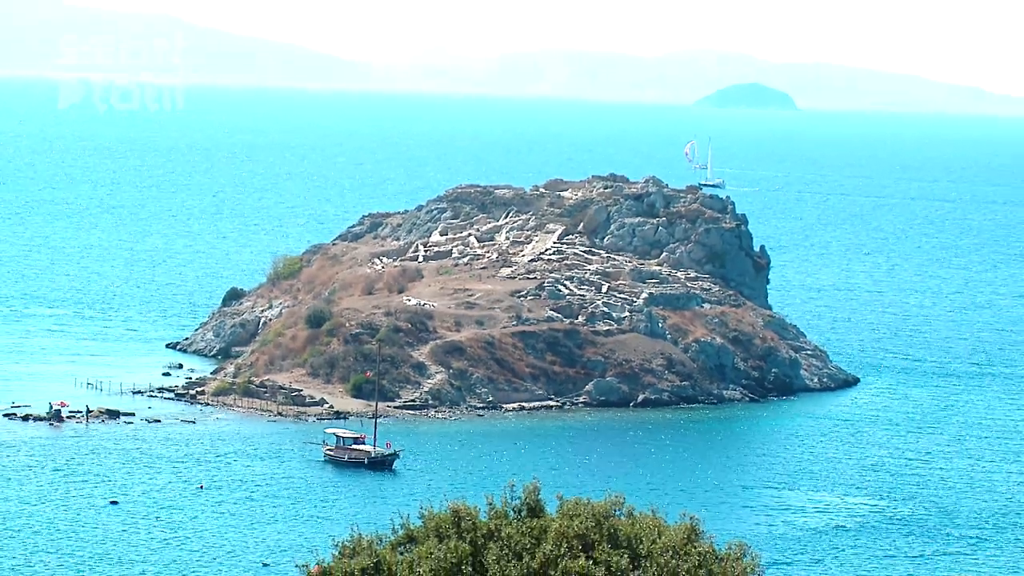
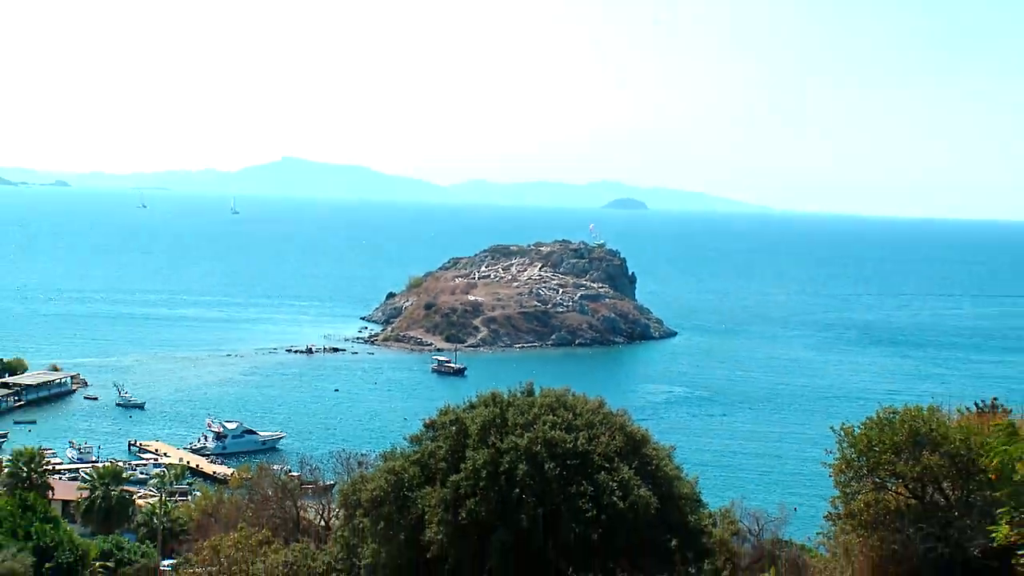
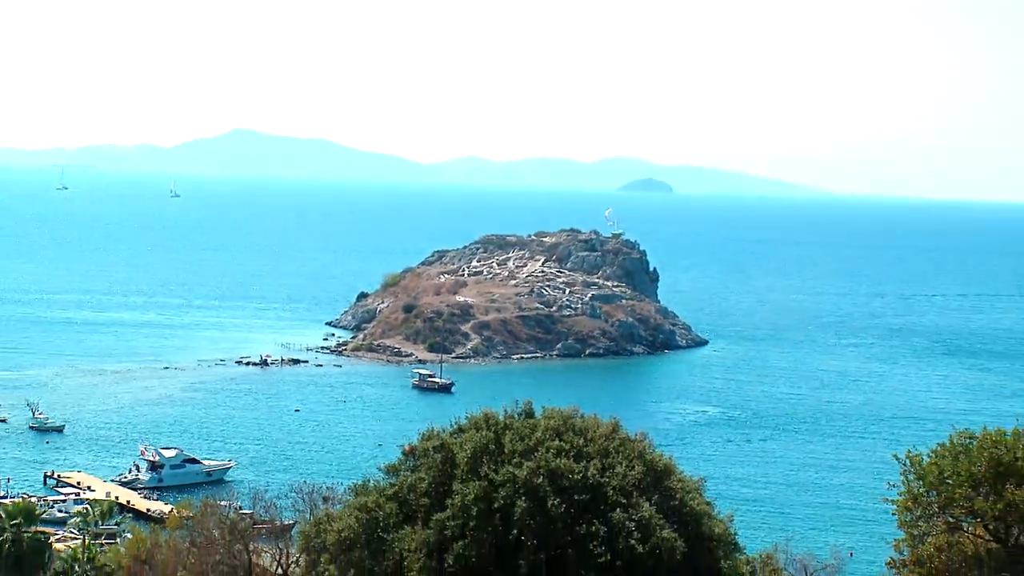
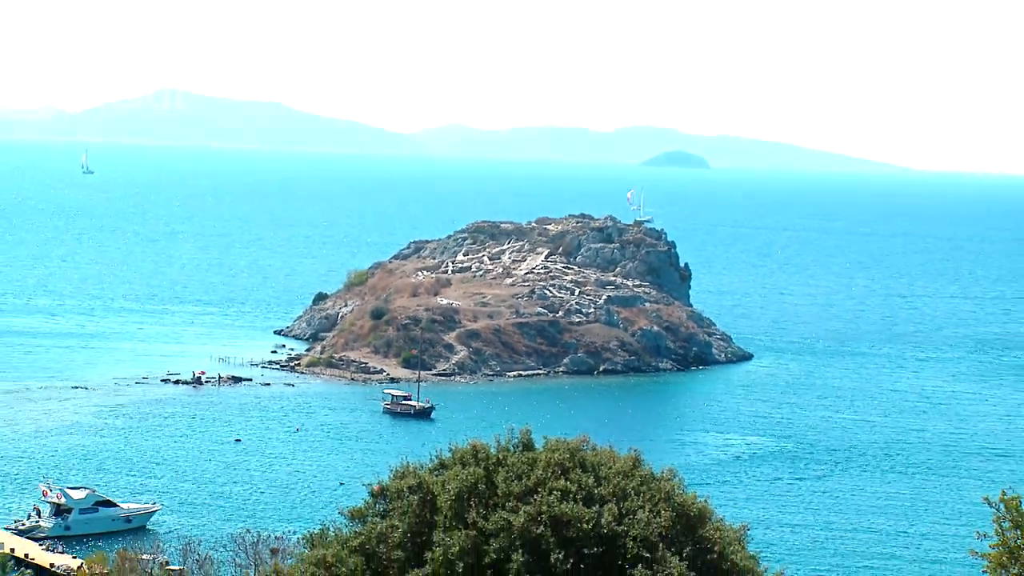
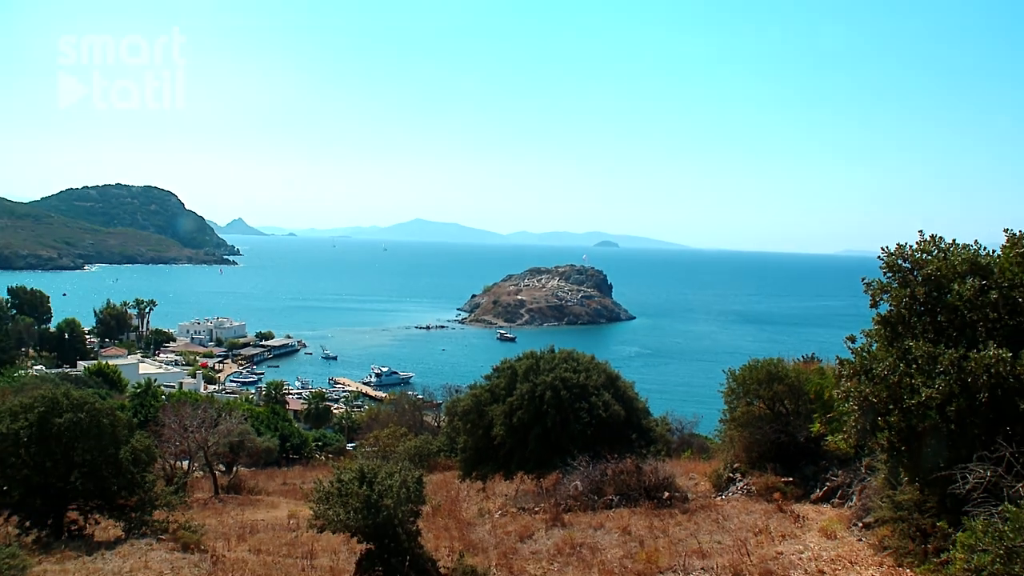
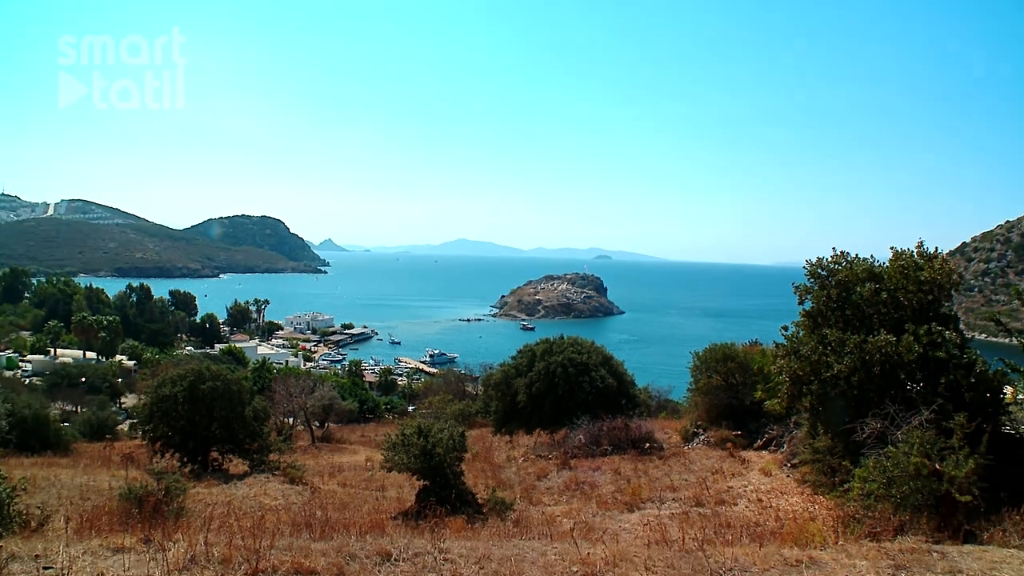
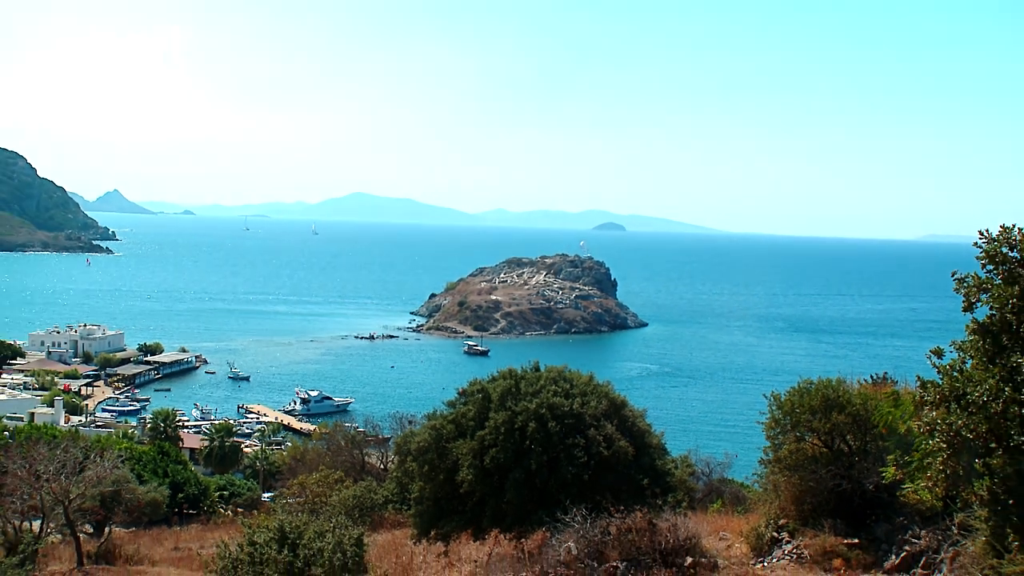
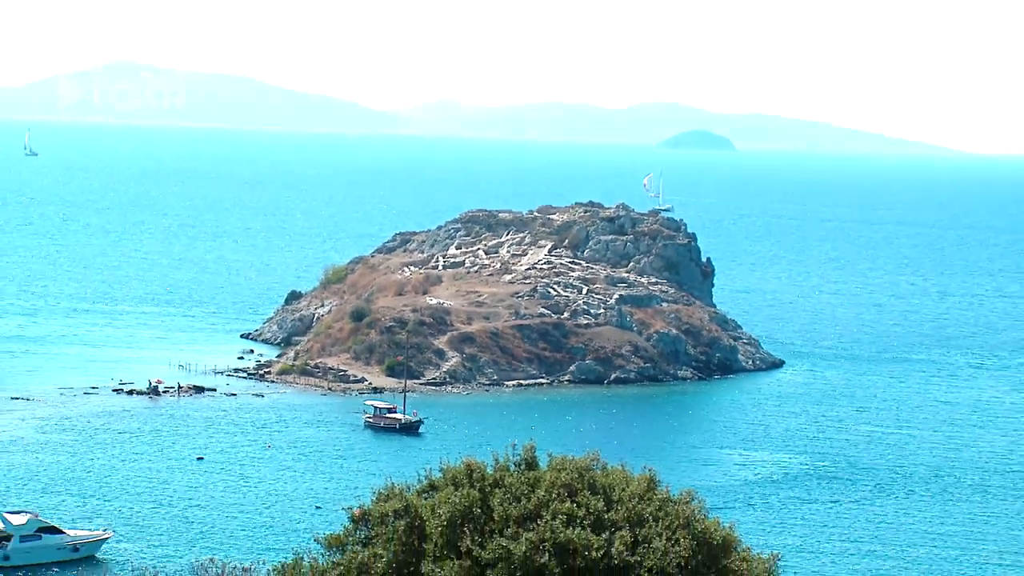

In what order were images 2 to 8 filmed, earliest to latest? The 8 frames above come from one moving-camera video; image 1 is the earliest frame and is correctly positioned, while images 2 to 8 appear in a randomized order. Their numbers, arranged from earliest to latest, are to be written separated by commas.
8, 4, 3, 2, 7, 5, 6
